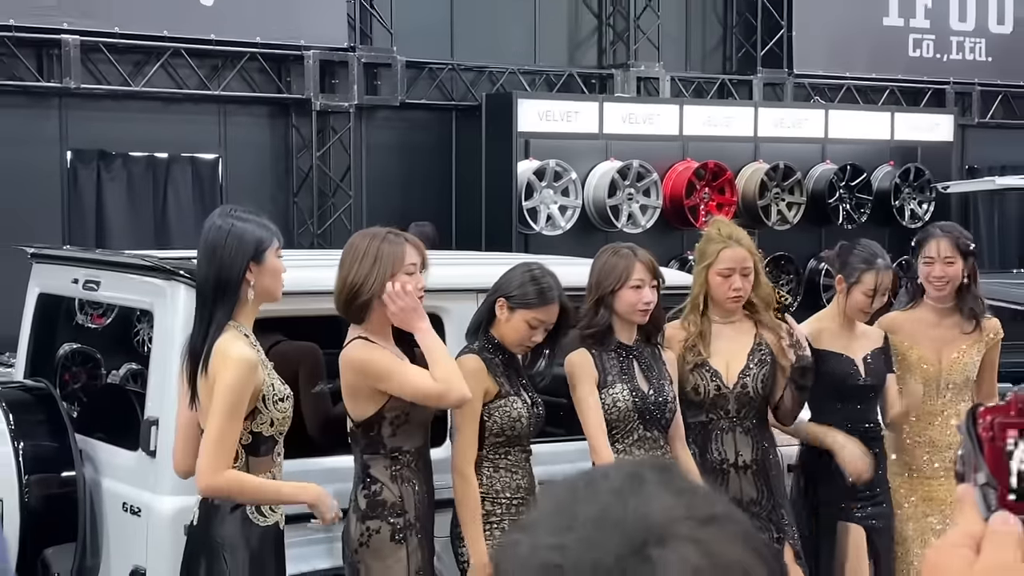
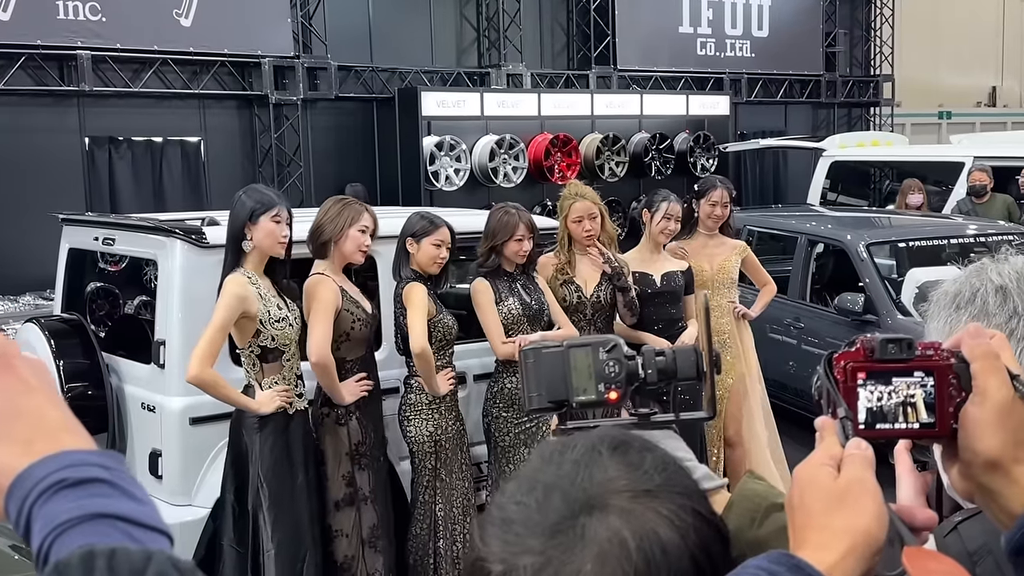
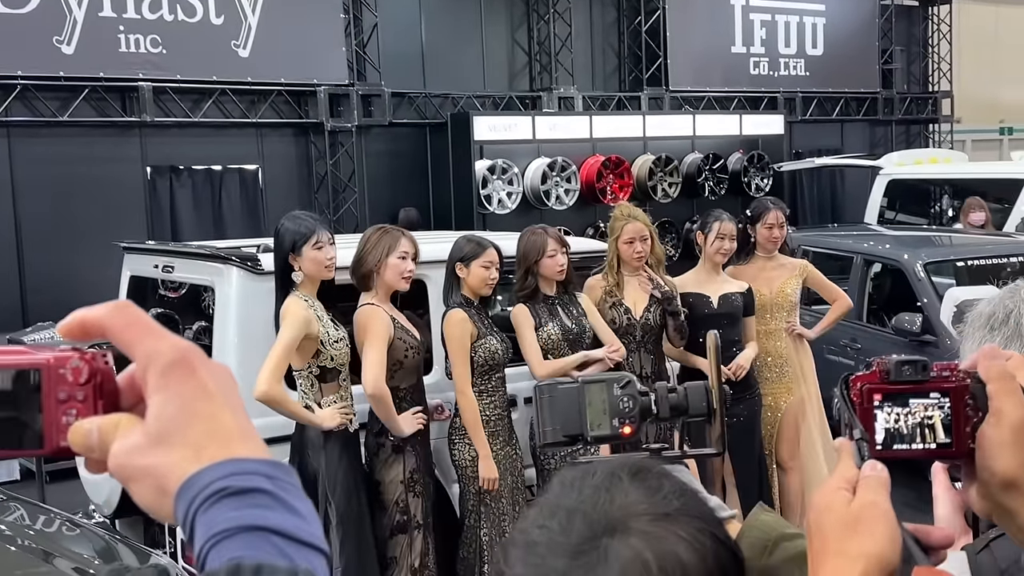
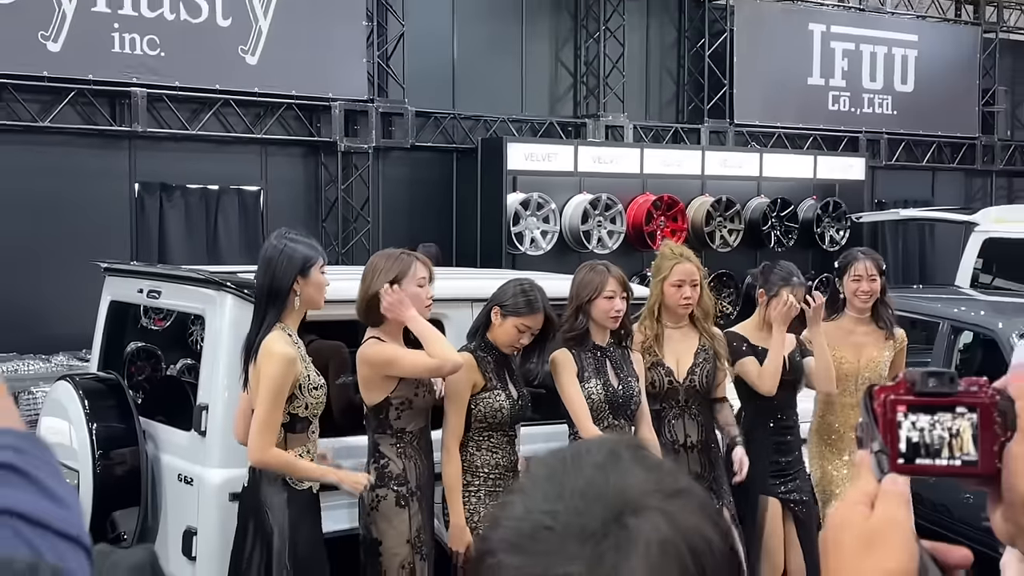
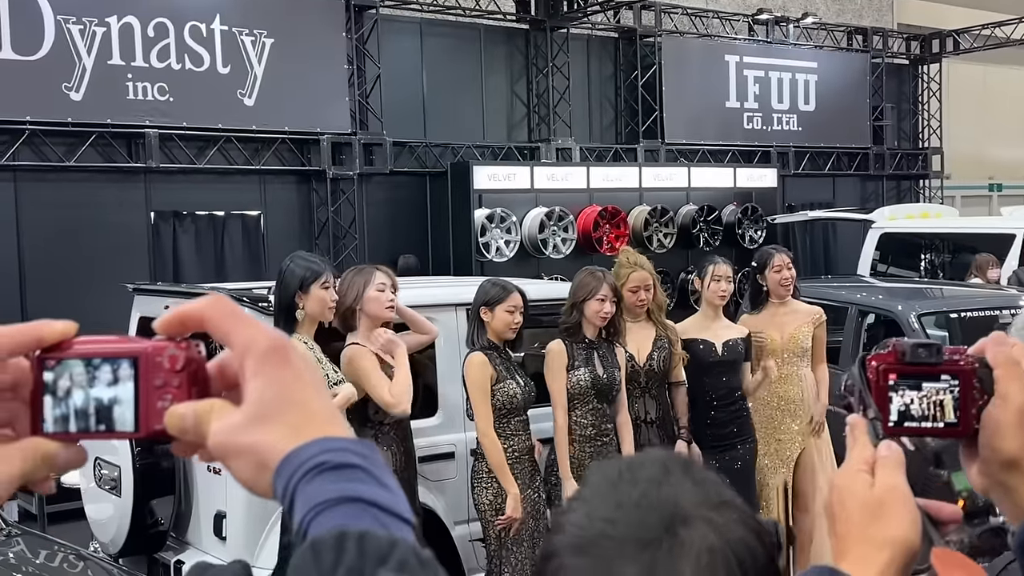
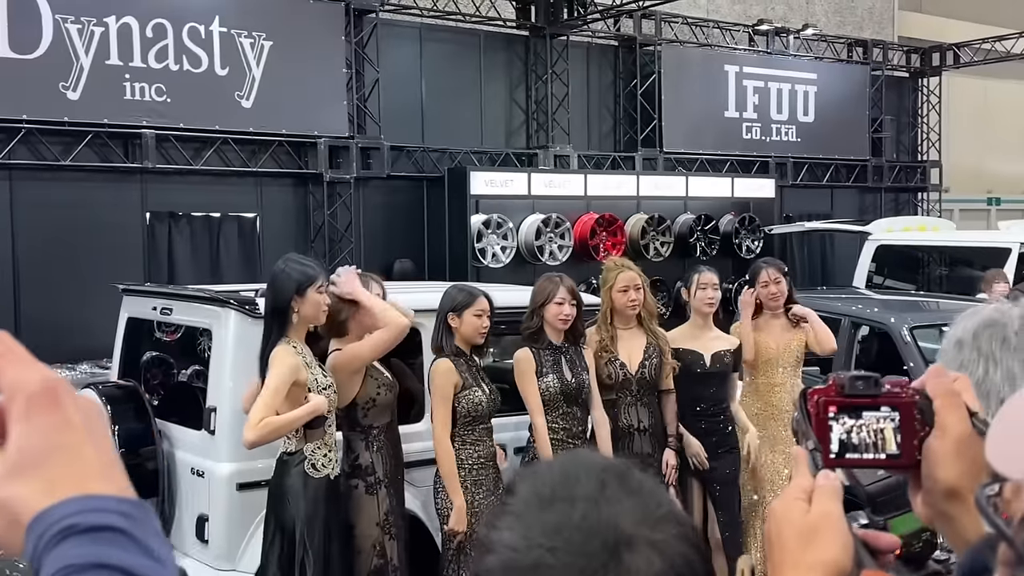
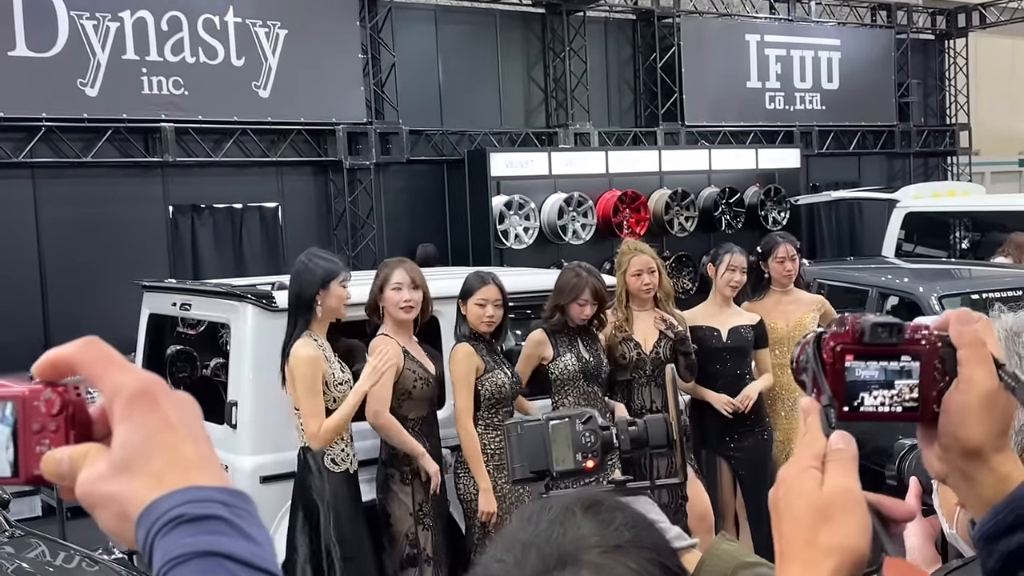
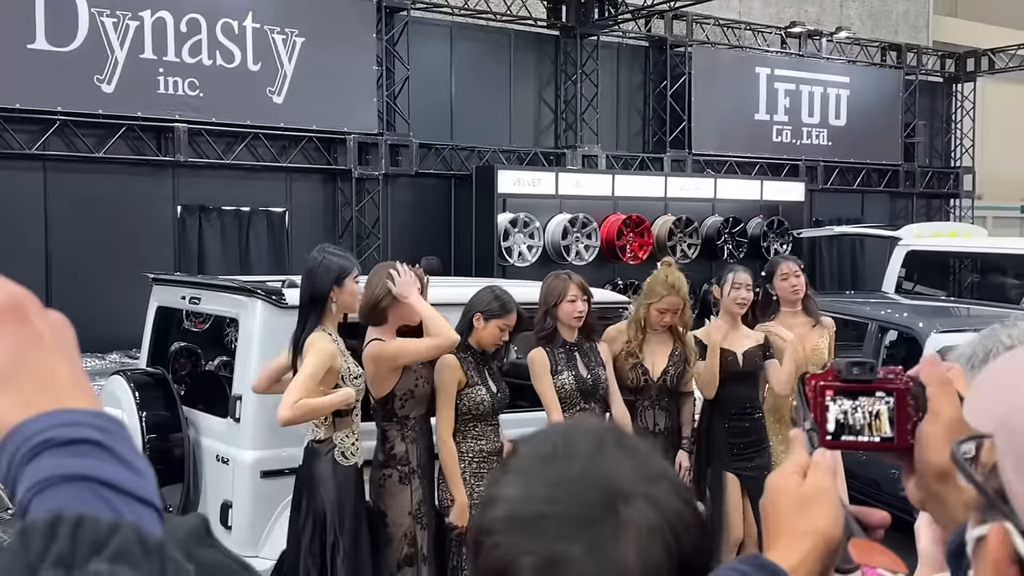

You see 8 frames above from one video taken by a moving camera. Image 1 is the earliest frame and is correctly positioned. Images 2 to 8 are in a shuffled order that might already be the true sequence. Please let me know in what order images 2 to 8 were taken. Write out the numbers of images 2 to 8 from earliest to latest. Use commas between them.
4, 8, 6, 5, 7, 3, 2
